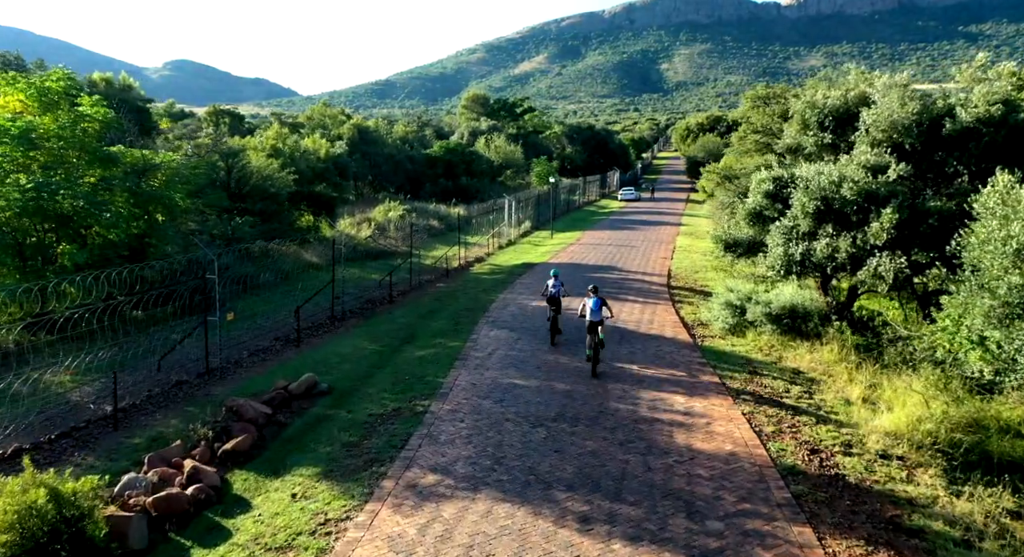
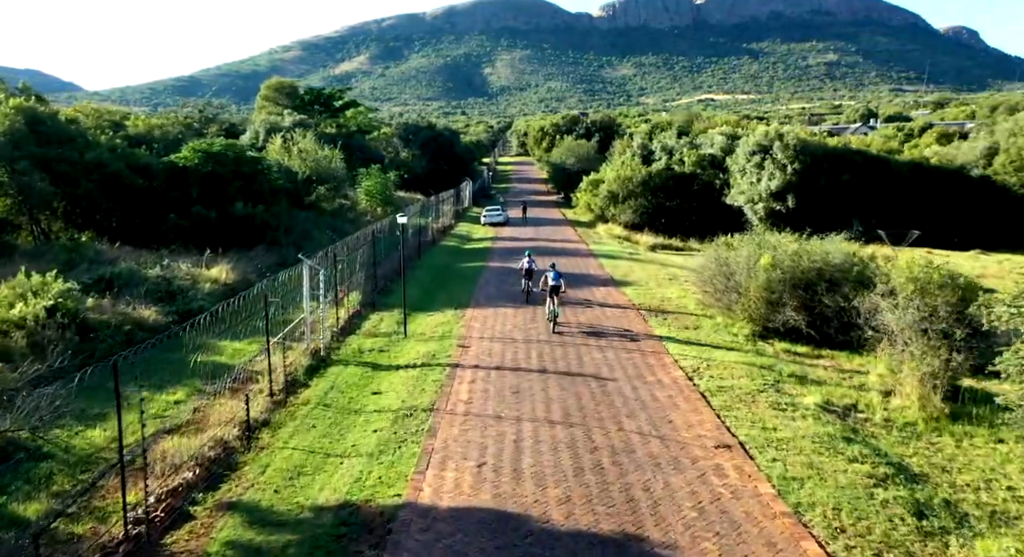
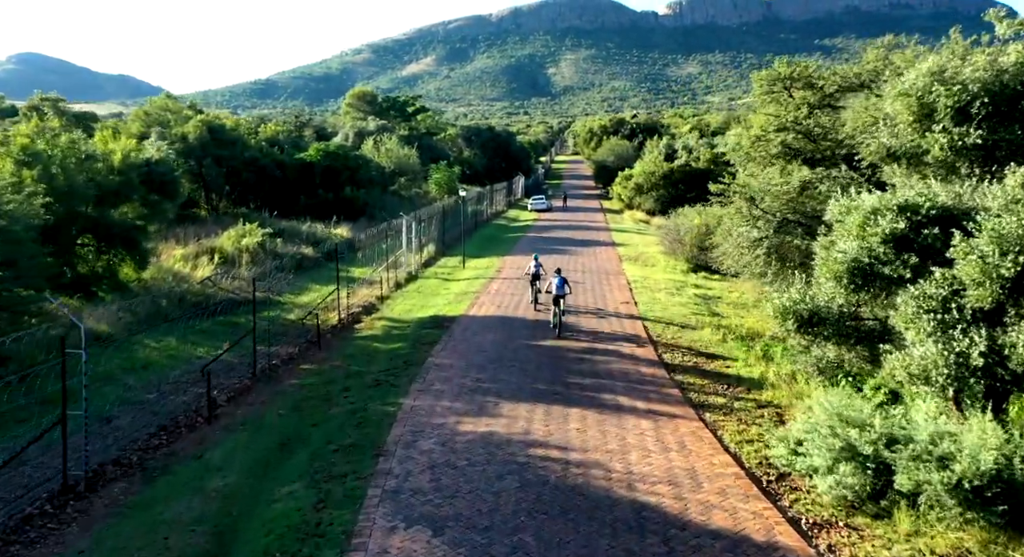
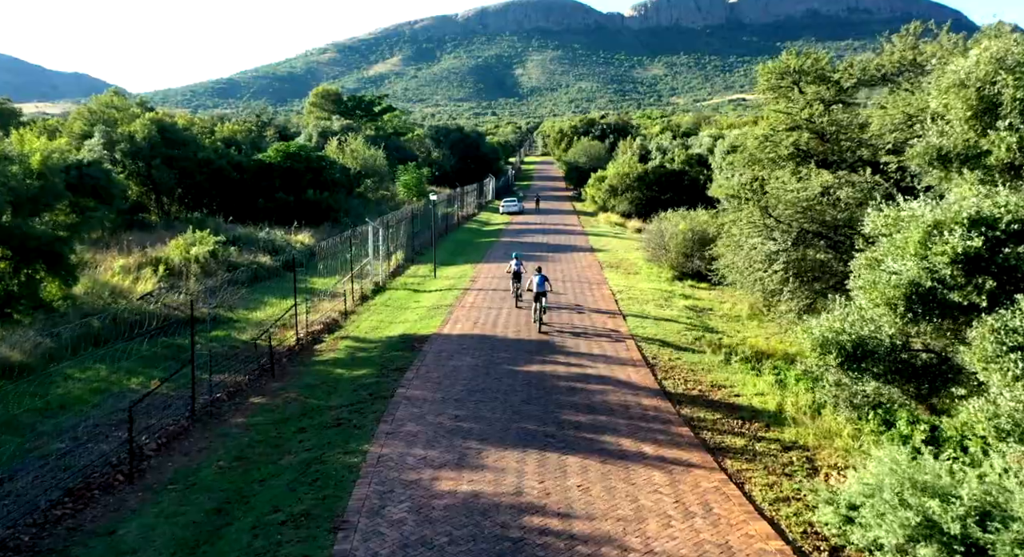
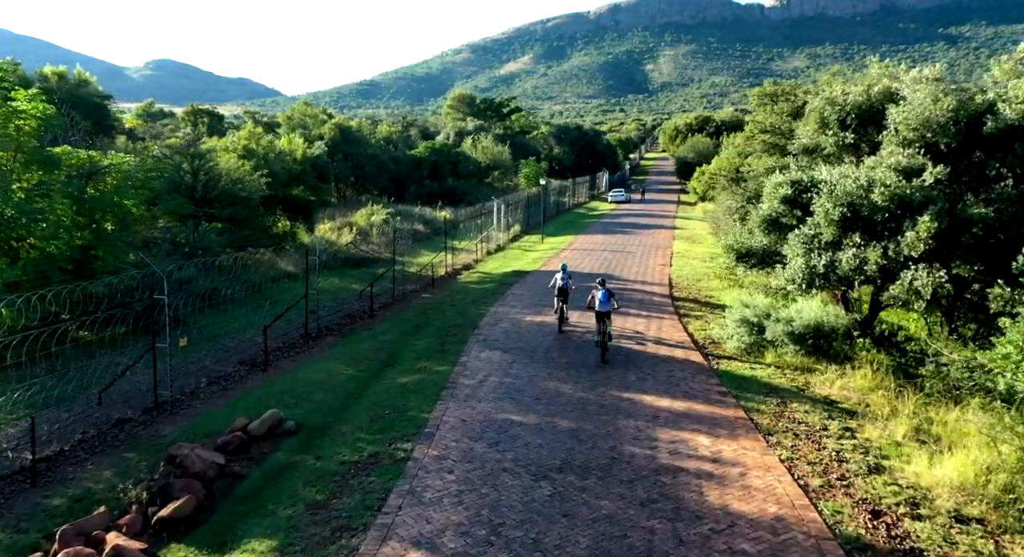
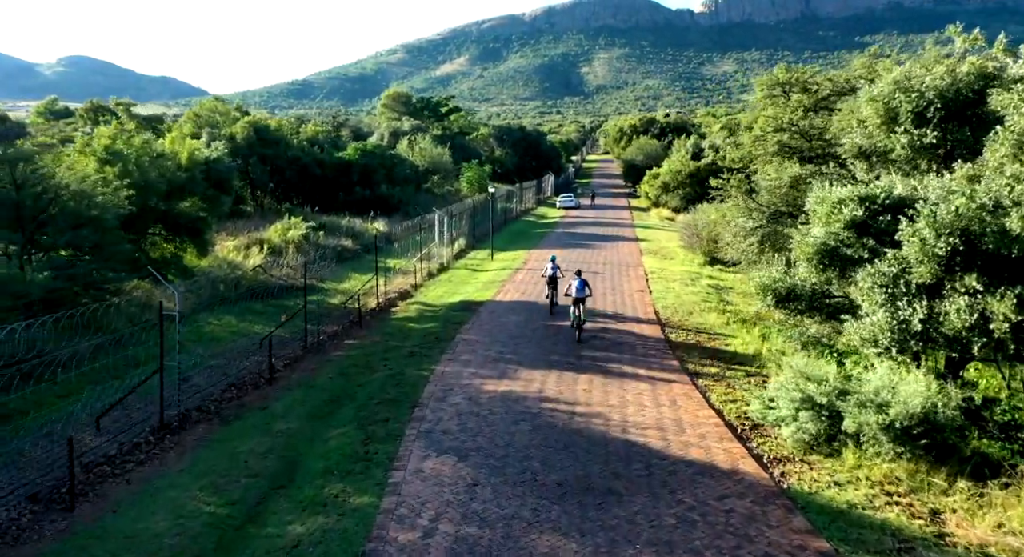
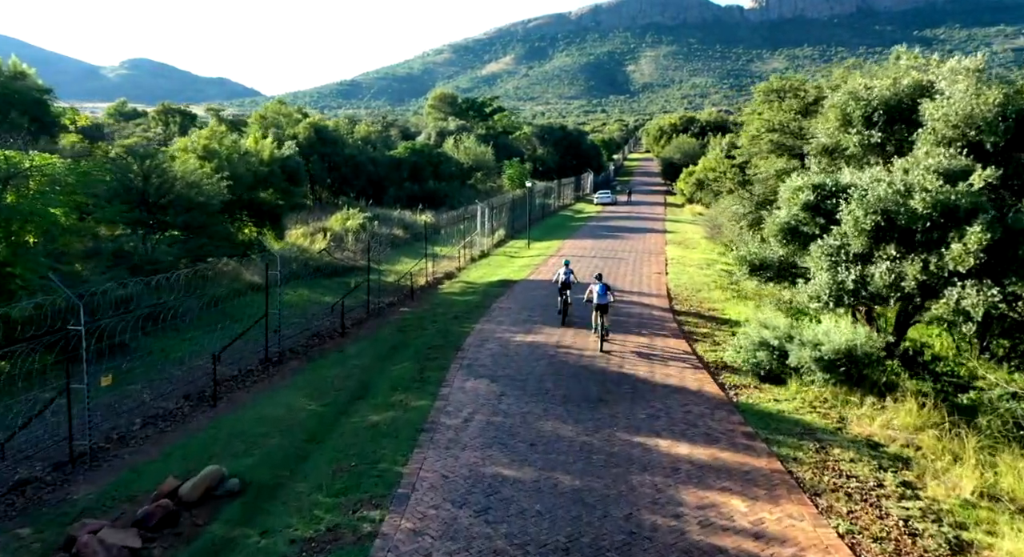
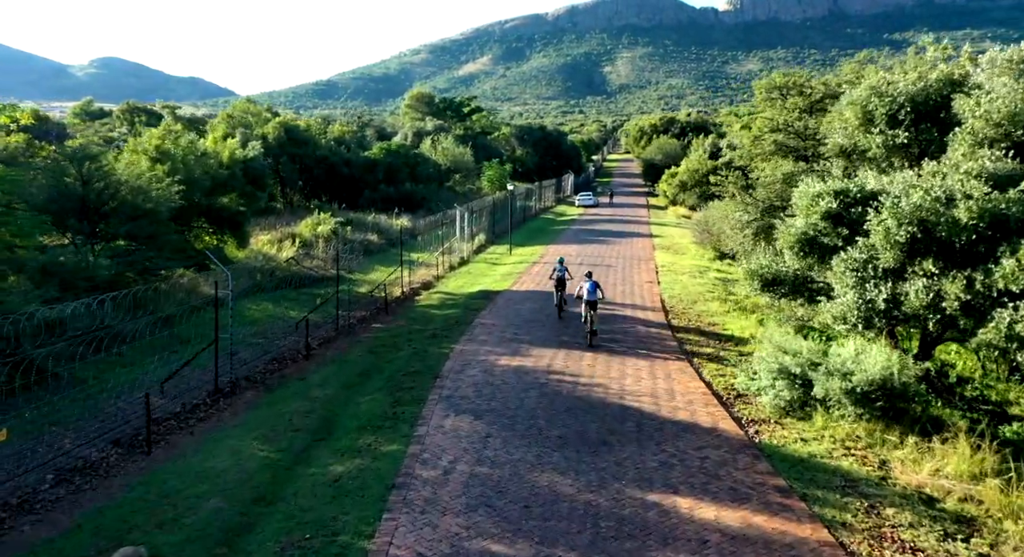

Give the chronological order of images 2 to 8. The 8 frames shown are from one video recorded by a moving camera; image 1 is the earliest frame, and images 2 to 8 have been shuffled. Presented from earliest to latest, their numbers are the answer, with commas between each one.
5, 7, 8, 6, 3, 4, 2
